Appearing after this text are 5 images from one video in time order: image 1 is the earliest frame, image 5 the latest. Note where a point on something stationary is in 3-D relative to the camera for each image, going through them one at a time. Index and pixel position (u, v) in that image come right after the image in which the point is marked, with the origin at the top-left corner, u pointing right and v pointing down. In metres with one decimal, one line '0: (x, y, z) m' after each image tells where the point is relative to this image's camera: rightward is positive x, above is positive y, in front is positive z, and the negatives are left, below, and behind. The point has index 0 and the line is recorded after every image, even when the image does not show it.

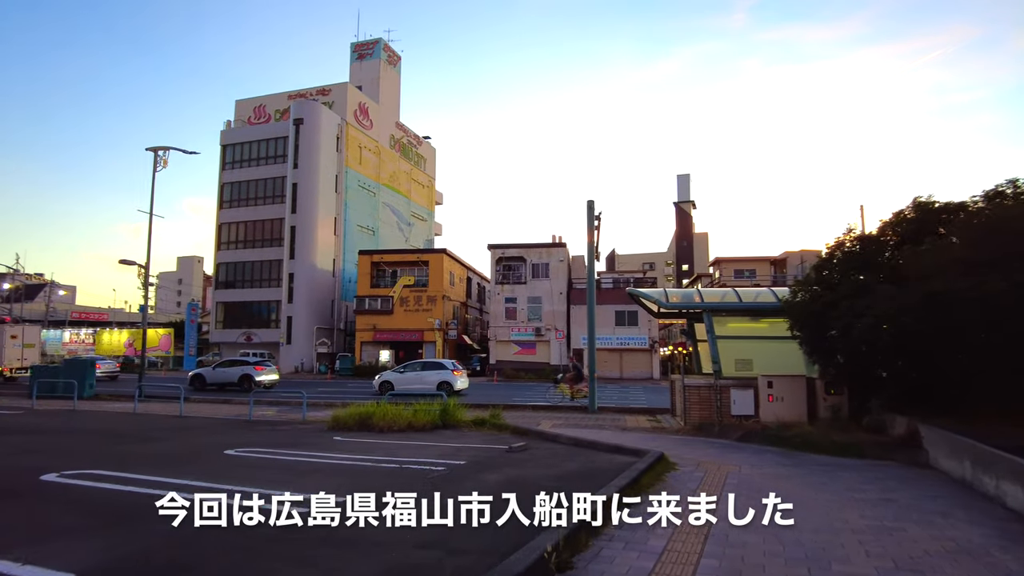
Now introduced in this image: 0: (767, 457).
0: (+4.2, -2.8, +10.4) m
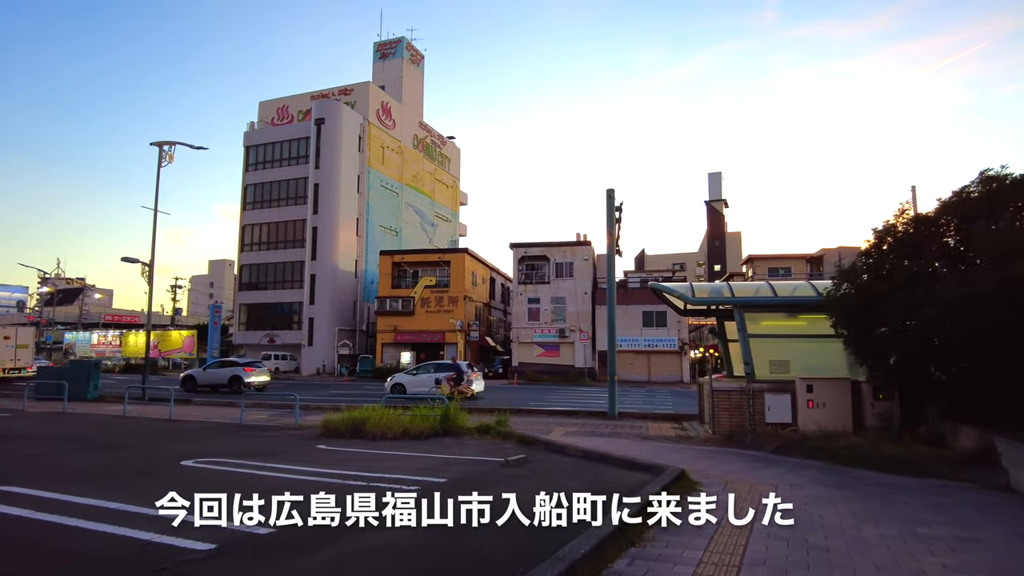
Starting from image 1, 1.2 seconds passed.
0: (+4.2, -2.6, +8.9) m
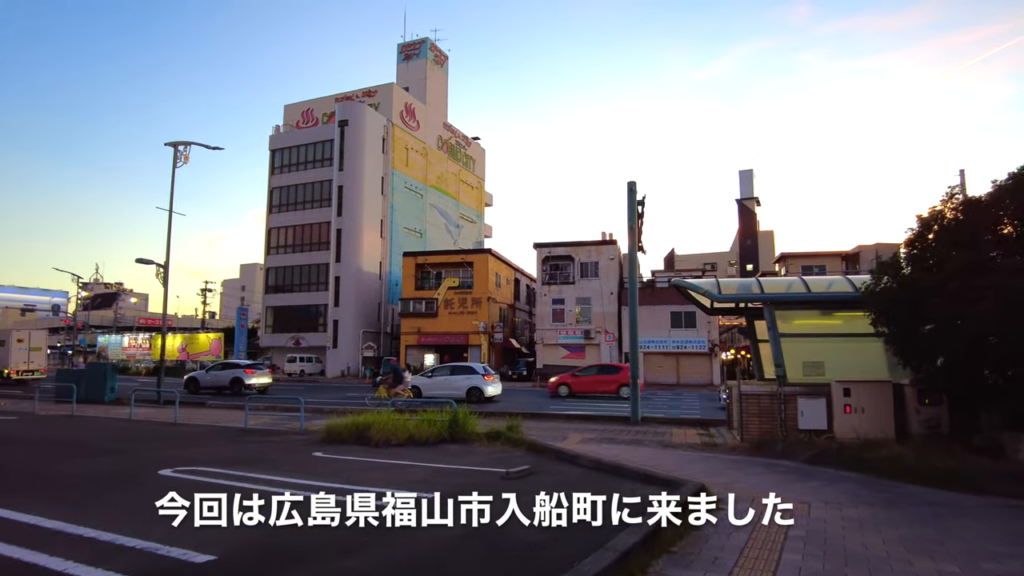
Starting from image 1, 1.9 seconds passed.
0: (+4.2, -2.5, +7.9) m
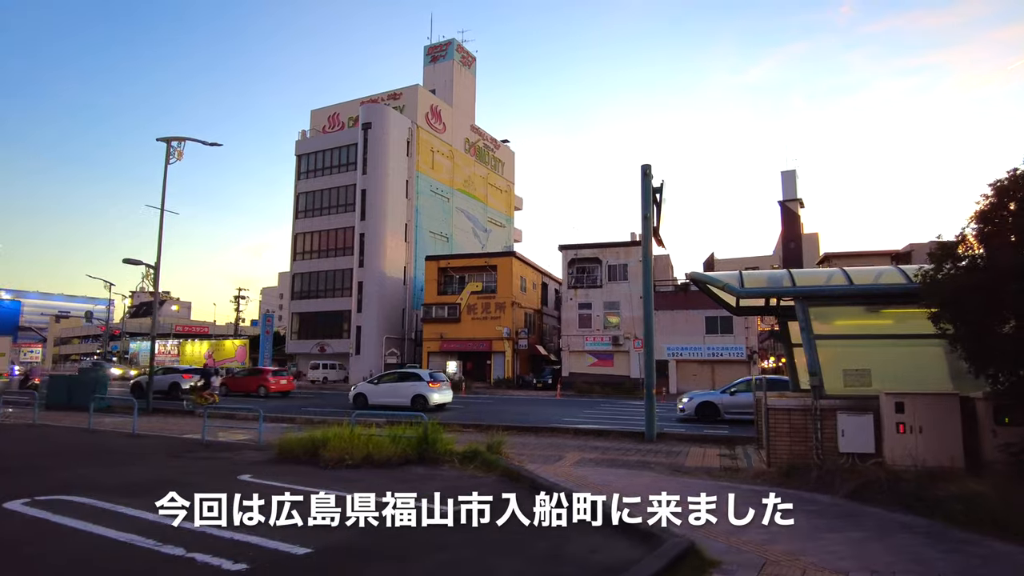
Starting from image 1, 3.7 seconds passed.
0: (+3.6, -2.4, +5.8) m
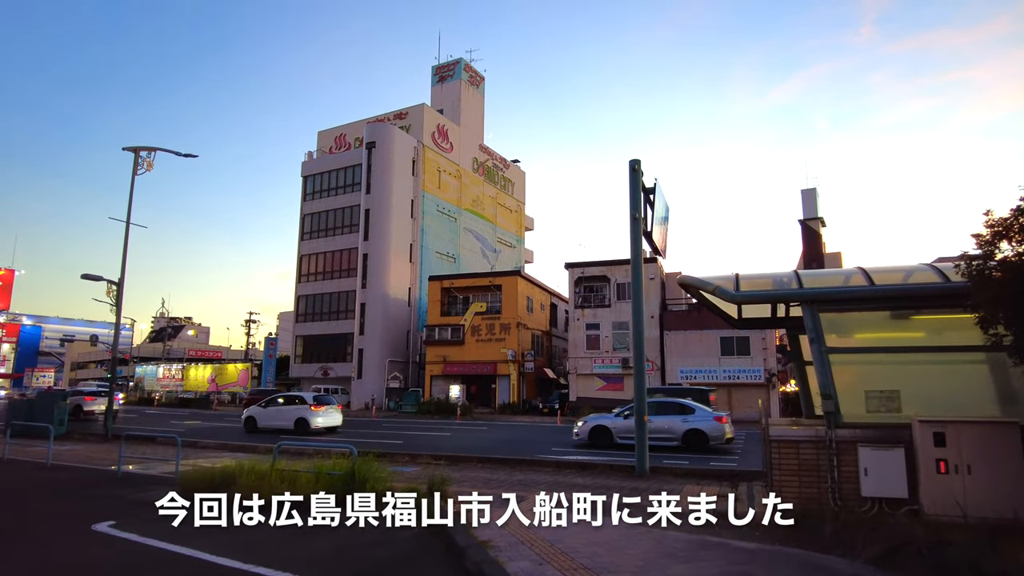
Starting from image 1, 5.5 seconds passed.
0: (+2.7, -2.2, +3.9) m
